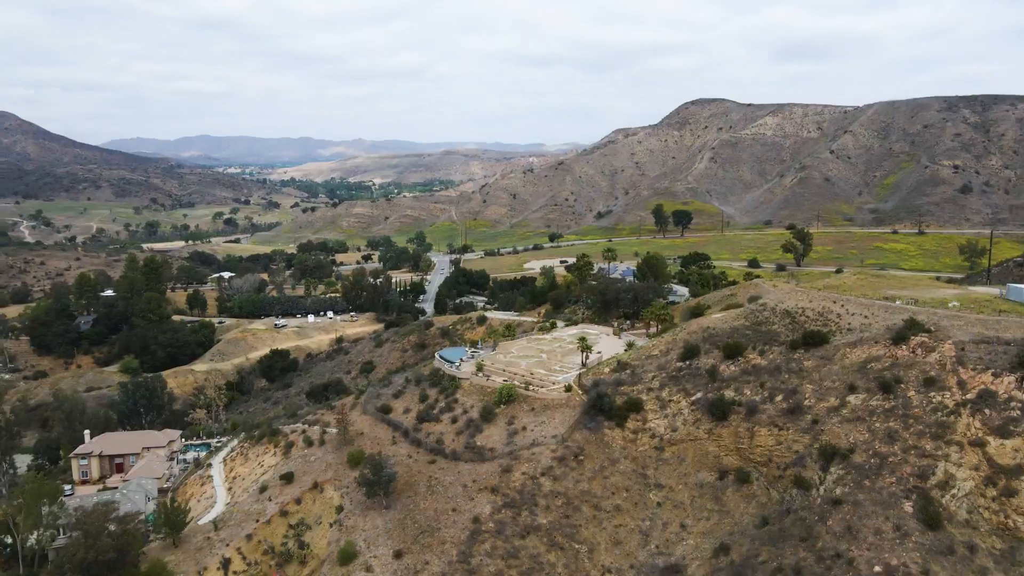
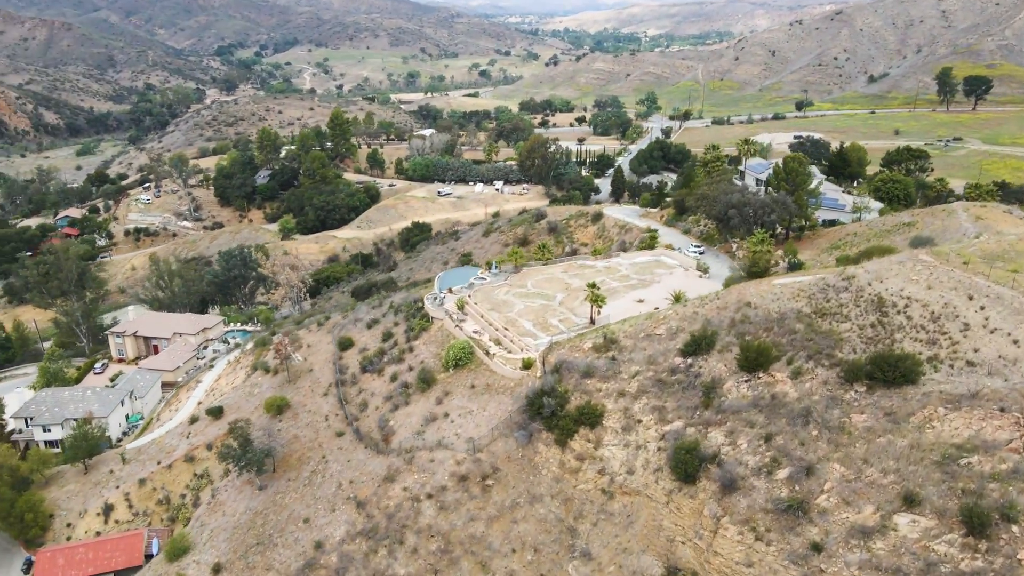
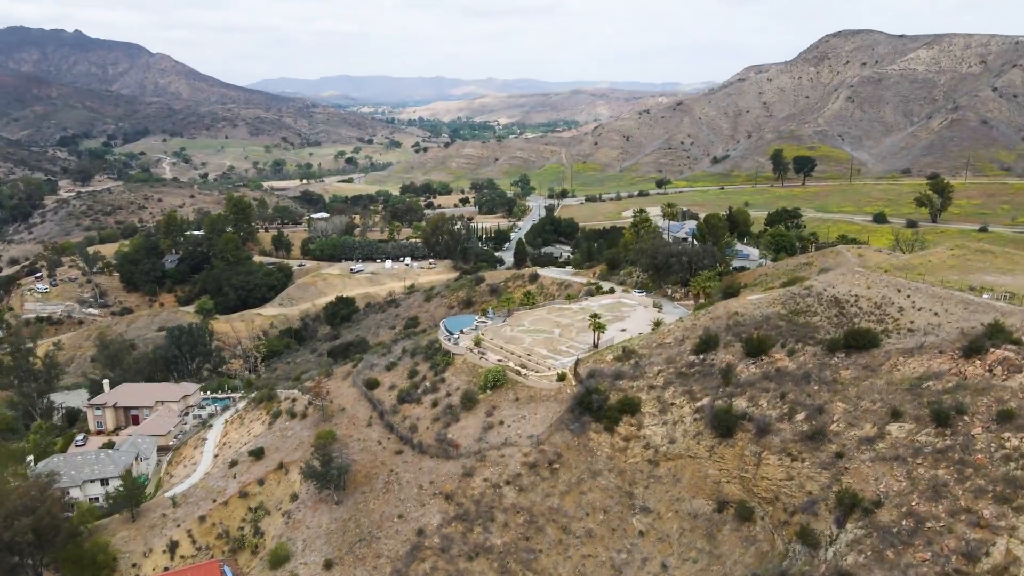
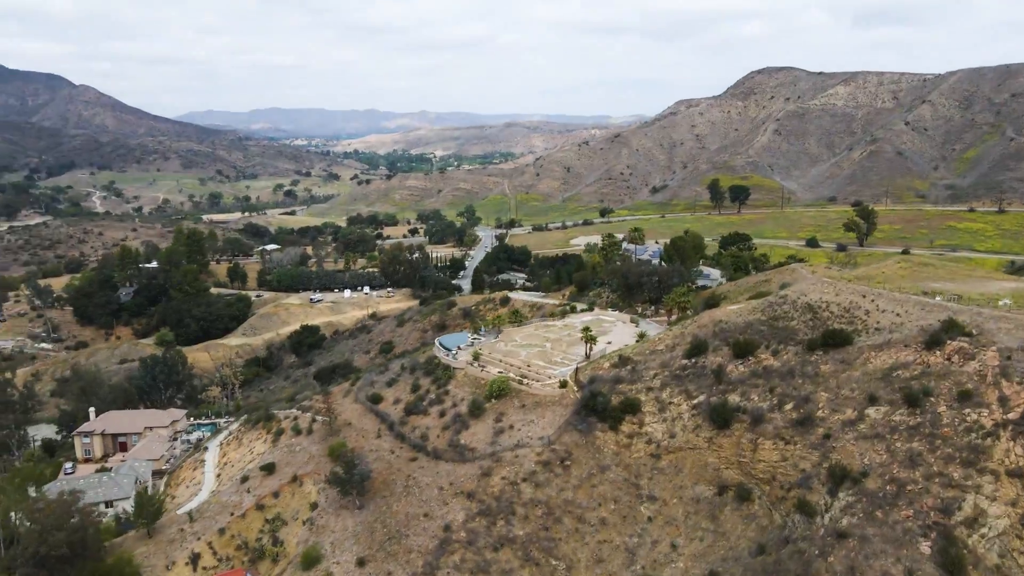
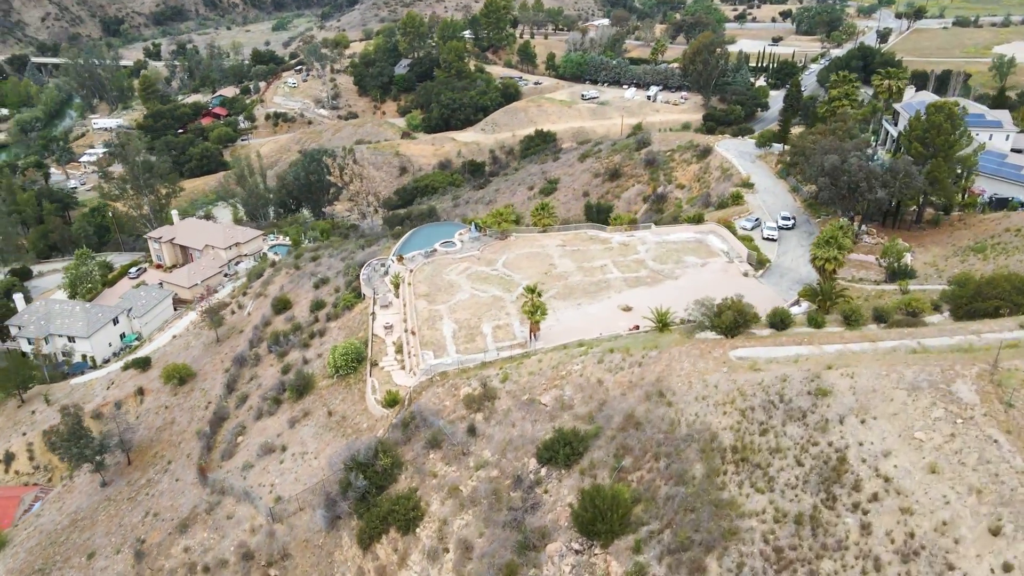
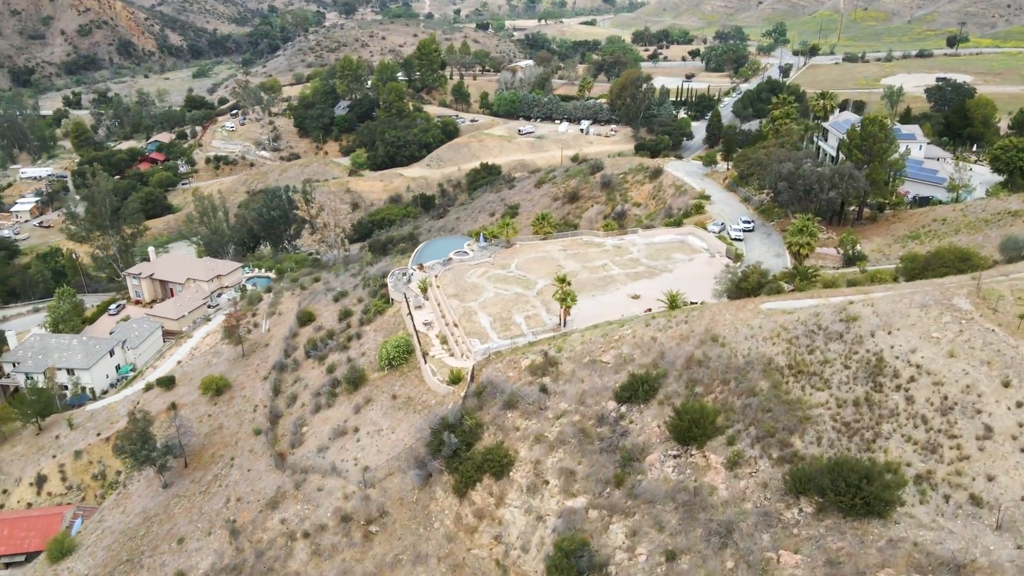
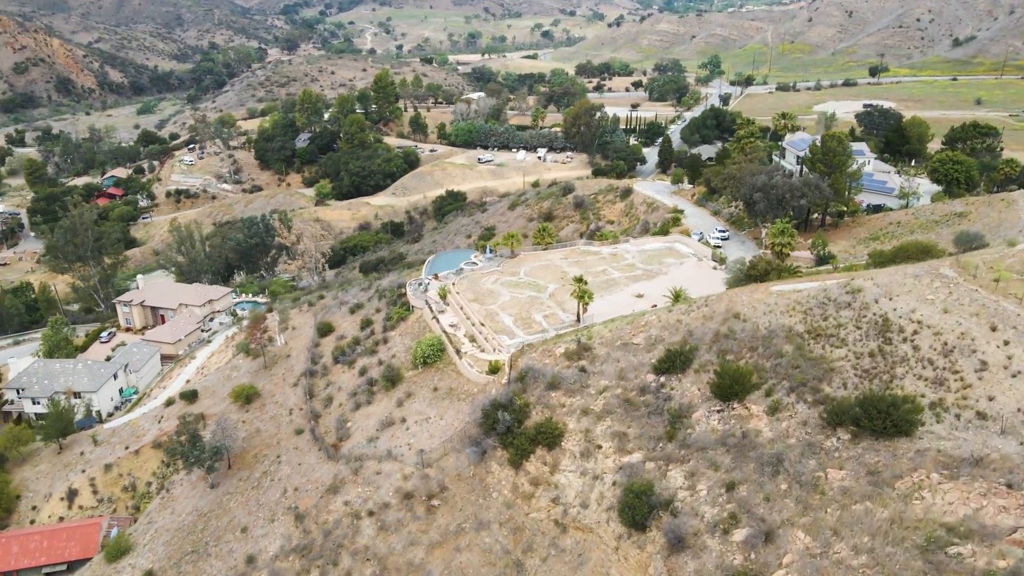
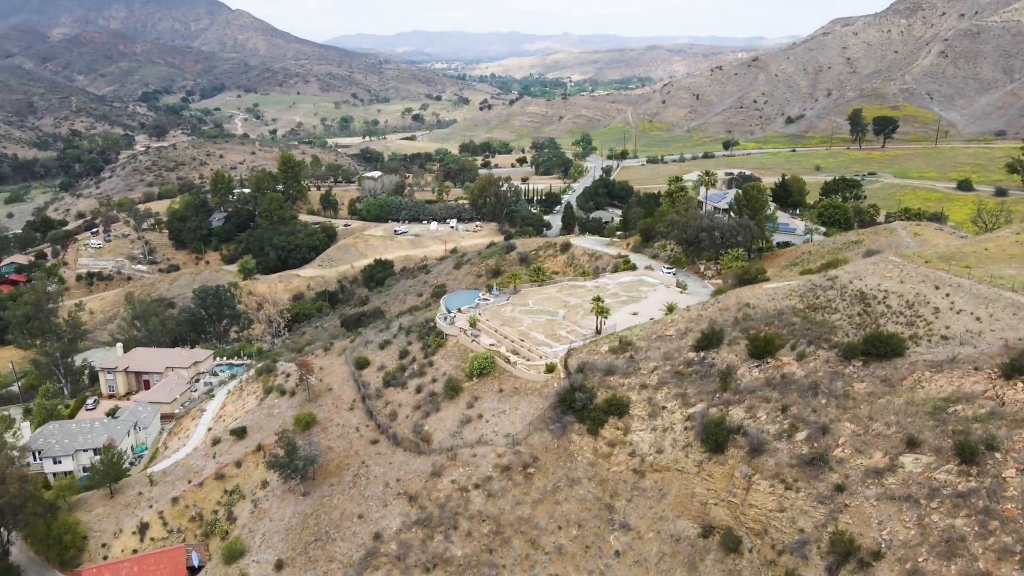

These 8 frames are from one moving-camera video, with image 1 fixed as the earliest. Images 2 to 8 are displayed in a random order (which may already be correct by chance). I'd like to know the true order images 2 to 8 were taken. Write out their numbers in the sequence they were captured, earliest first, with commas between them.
4, 3, 8, 2, 7, 6, 5
